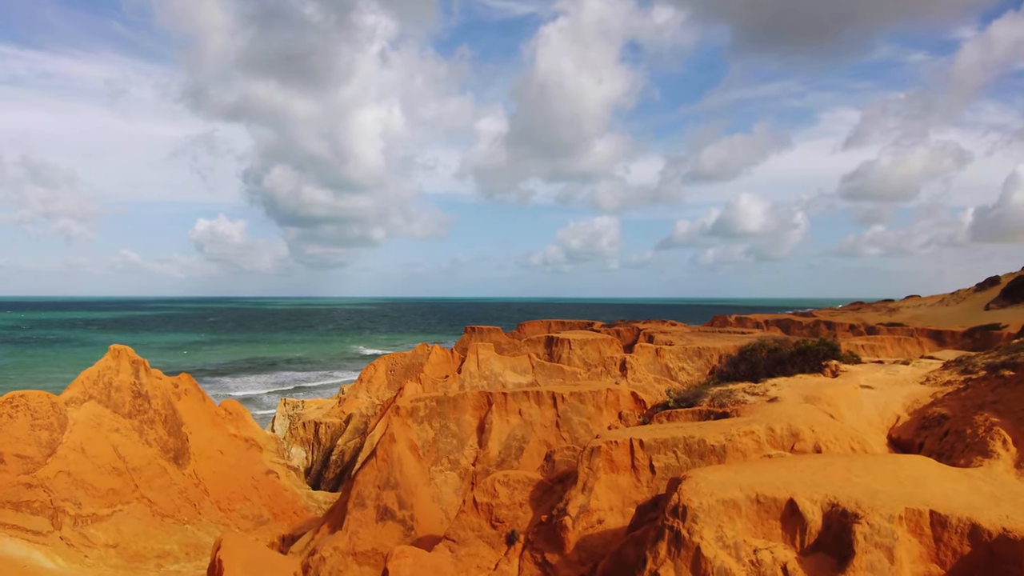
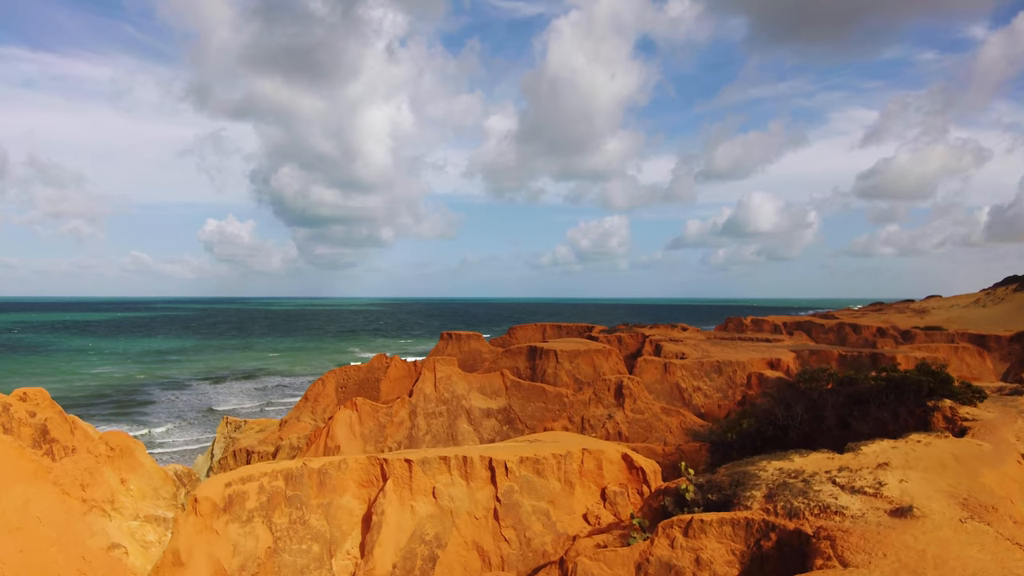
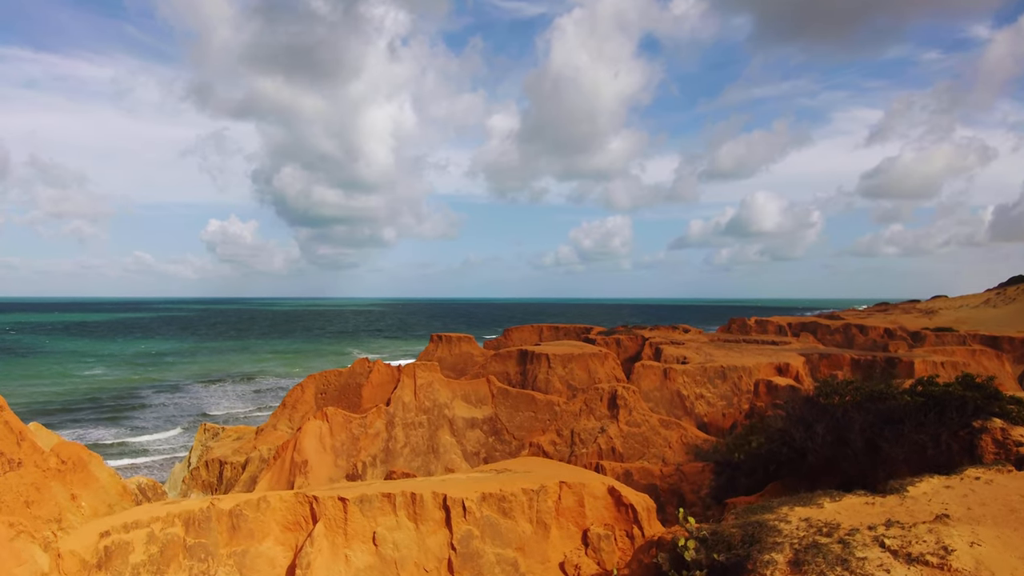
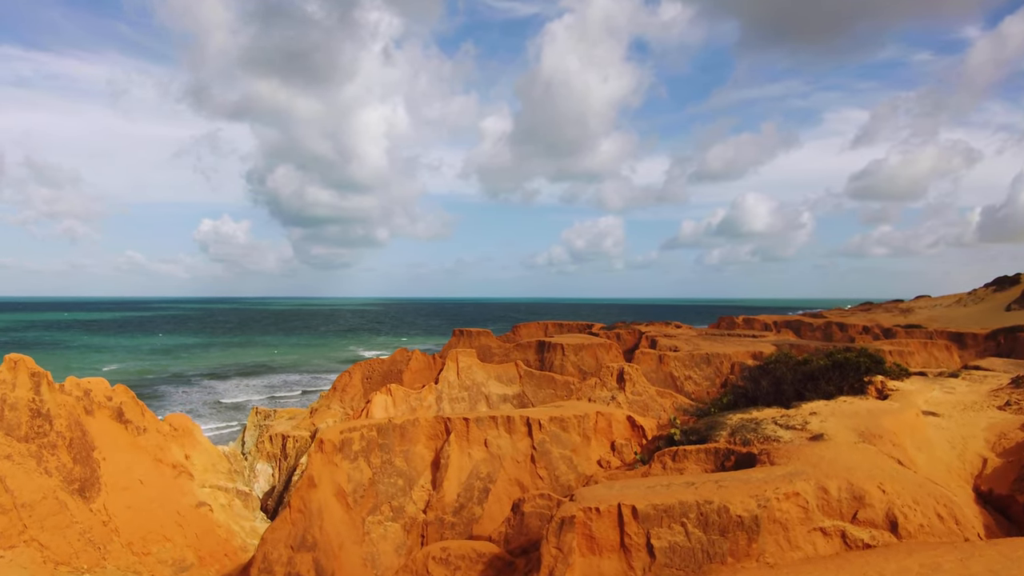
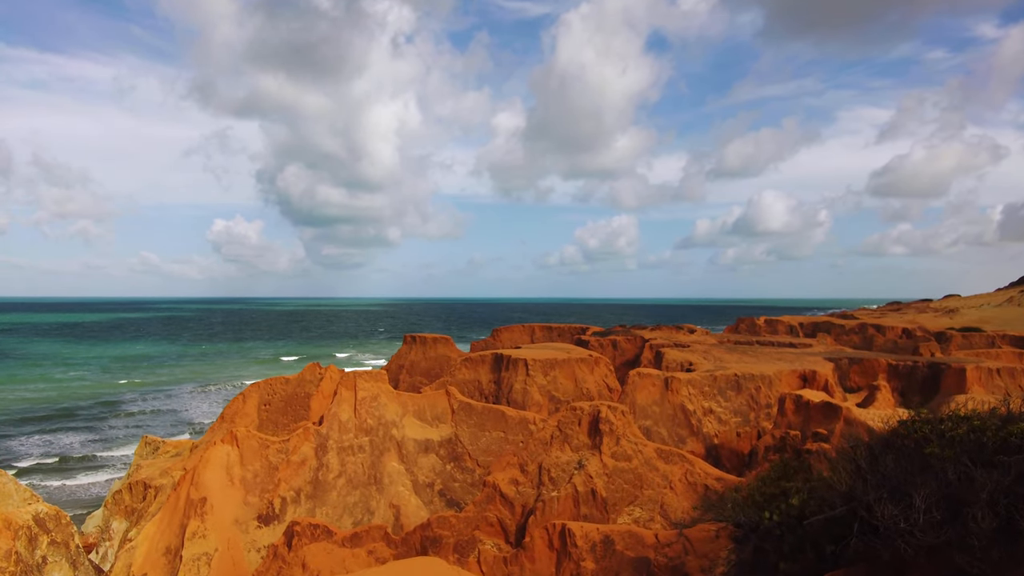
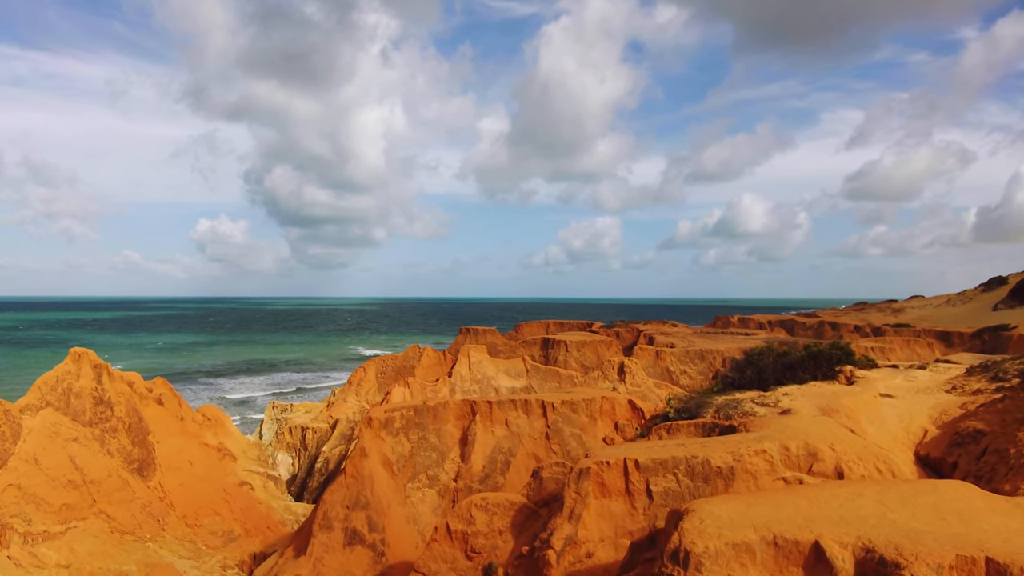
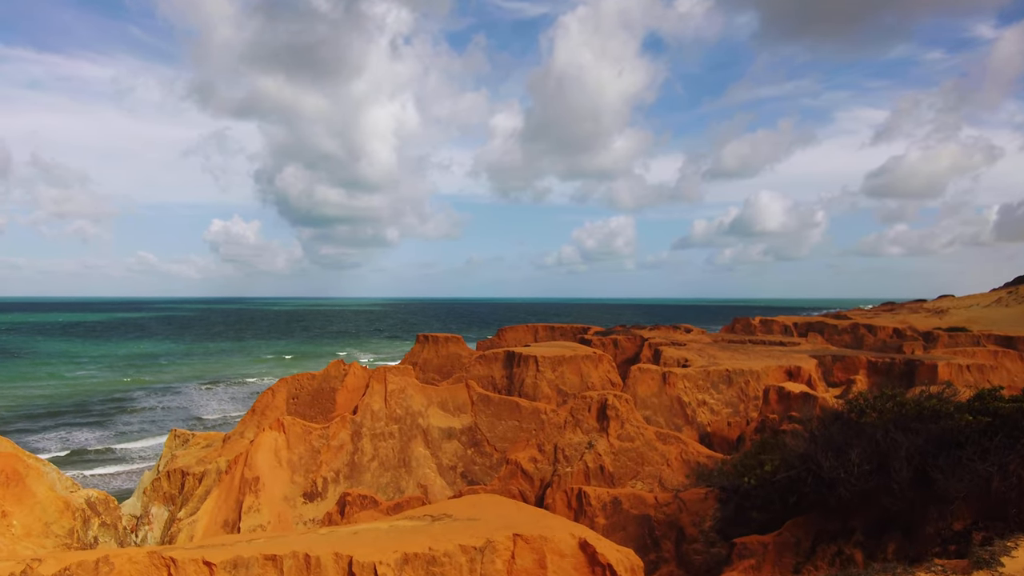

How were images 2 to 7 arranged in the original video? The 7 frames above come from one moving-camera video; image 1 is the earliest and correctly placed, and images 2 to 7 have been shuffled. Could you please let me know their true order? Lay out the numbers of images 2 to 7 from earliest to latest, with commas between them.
6, 4, 2, 3, 7, 5
